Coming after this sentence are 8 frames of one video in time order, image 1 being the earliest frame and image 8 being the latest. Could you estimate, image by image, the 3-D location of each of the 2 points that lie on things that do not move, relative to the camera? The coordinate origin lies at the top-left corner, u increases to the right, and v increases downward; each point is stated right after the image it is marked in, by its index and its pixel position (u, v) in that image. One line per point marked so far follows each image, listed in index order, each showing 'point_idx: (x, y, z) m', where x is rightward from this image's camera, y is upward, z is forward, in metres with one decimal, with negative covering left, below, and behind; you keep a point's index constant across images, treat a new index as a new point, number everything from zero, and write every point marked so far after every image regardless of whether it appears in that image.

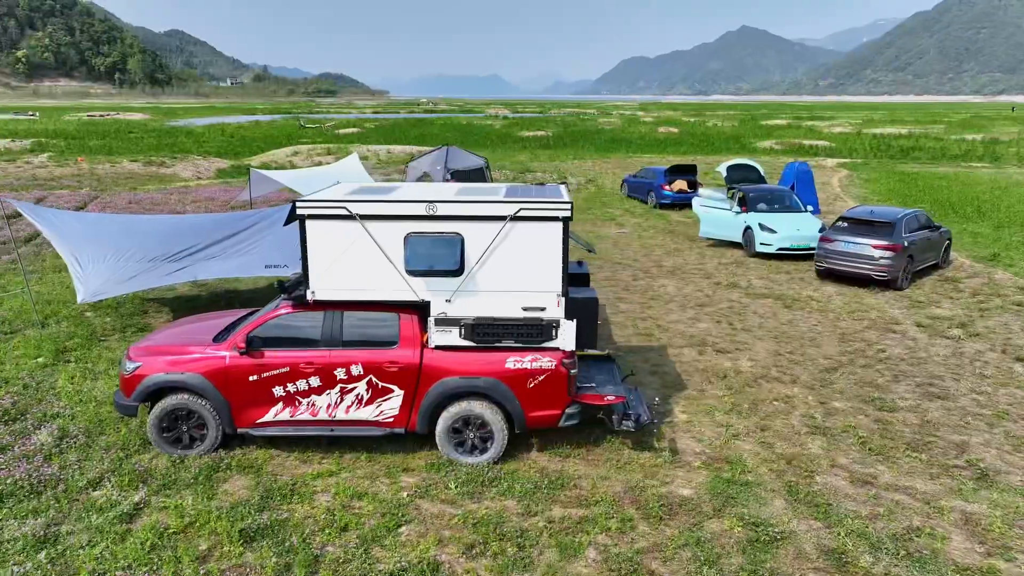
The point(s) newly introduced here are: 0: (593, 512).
0: (+0.7, -2.2, +7.0) m
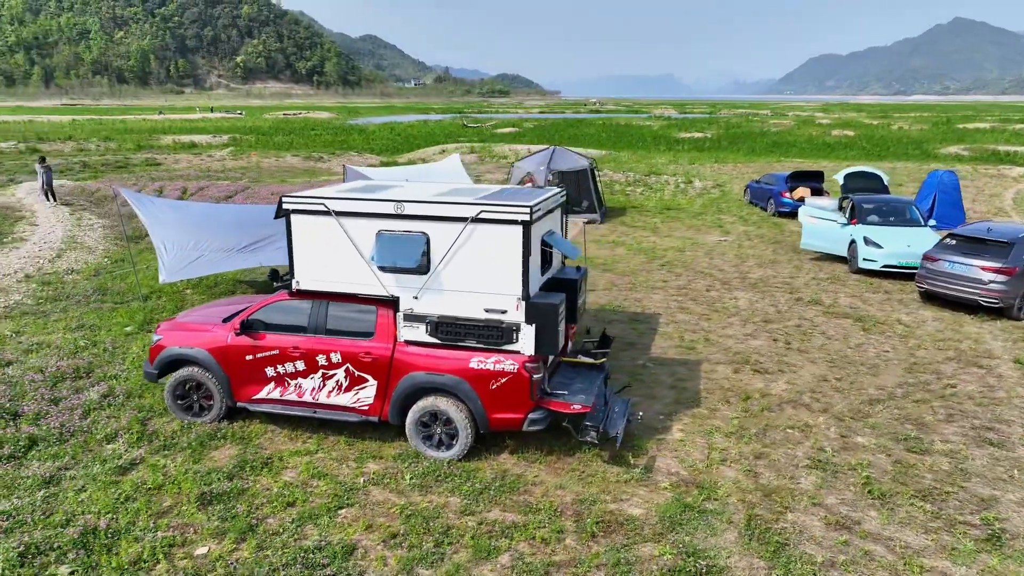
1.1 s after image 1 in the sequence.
0: (+0.1, -2.3, +7.0) m
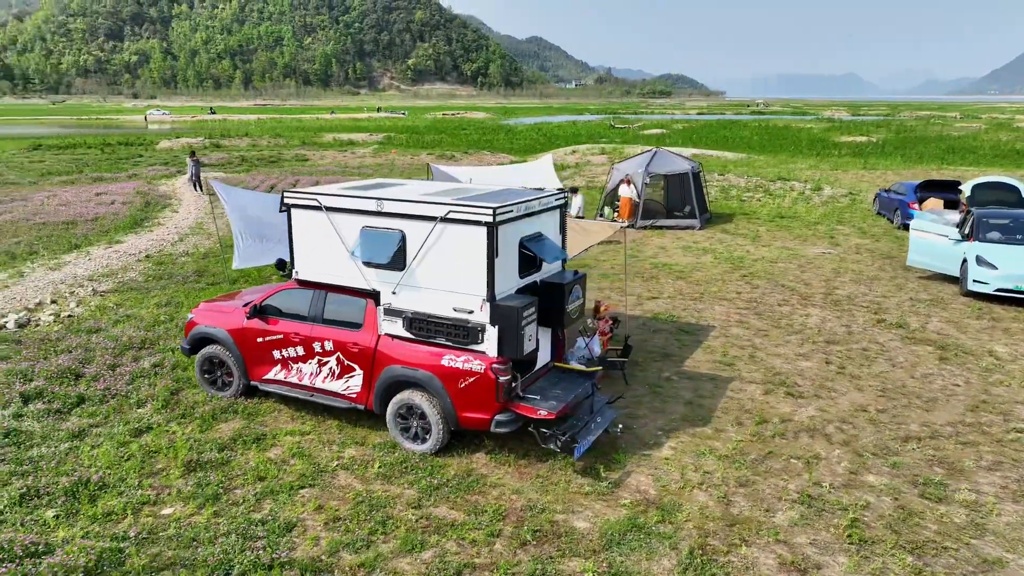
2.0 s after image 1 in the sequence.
0: (-0.5, -2.3, +7.0) m
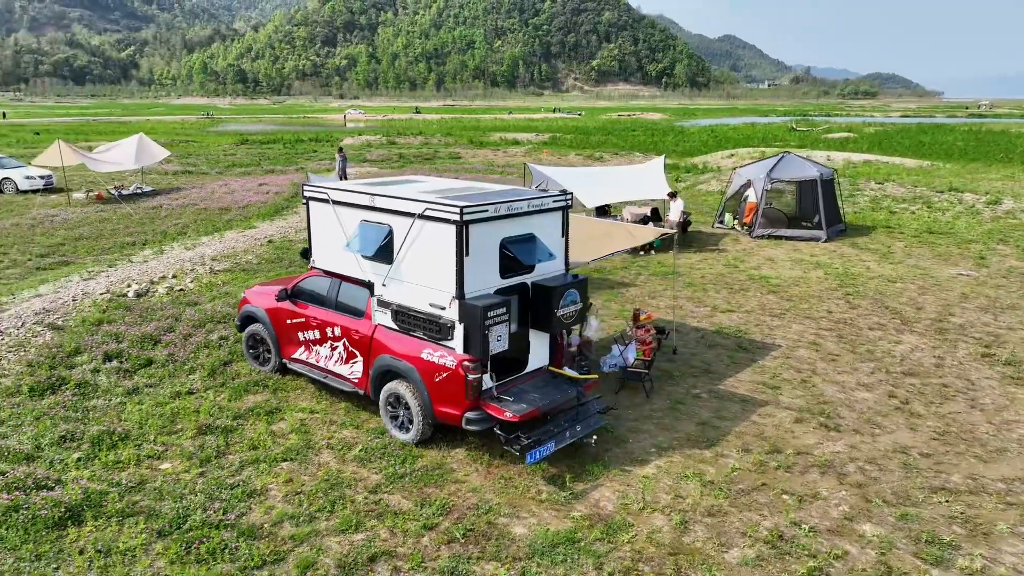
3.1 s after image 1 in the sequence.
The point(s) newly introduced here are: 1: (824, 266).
0: (-1.0, -2.2, +7.2) m
1: (+7.9, +0.6, +18.0) m
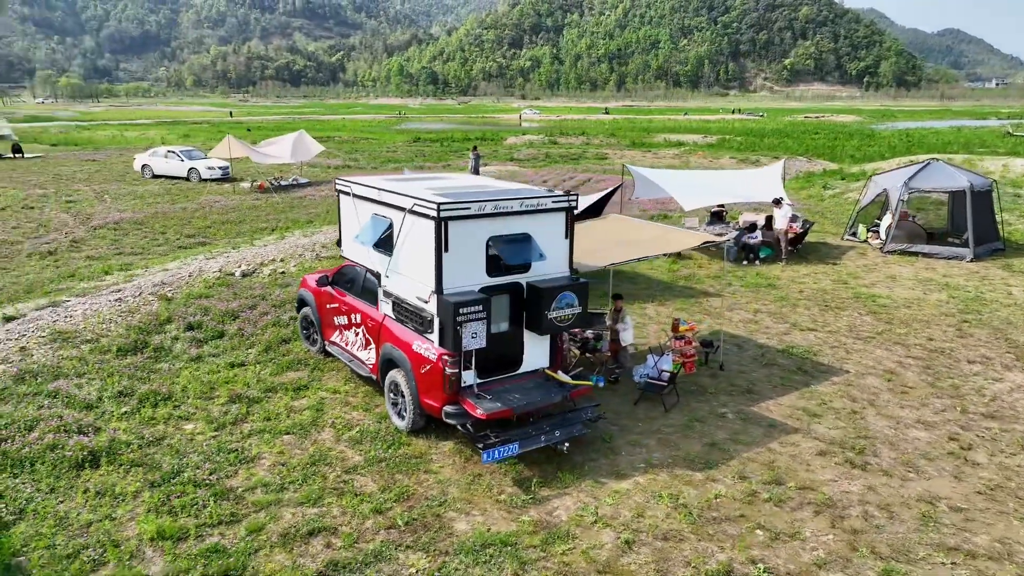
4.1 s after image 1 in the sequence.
0: (-1.5, -2.1, +7.4) m
1: (+9.9, 0.0, +15.9) m
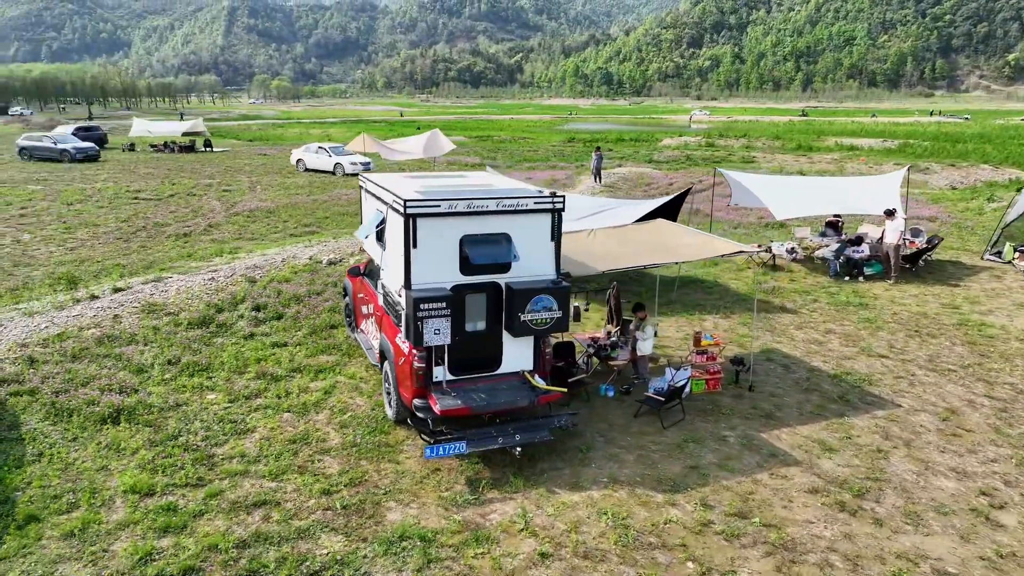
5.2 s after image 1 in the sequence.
0: (-2.0, -2.0, +7.8) m
1: (+11.1, -0.6, +13.5) m
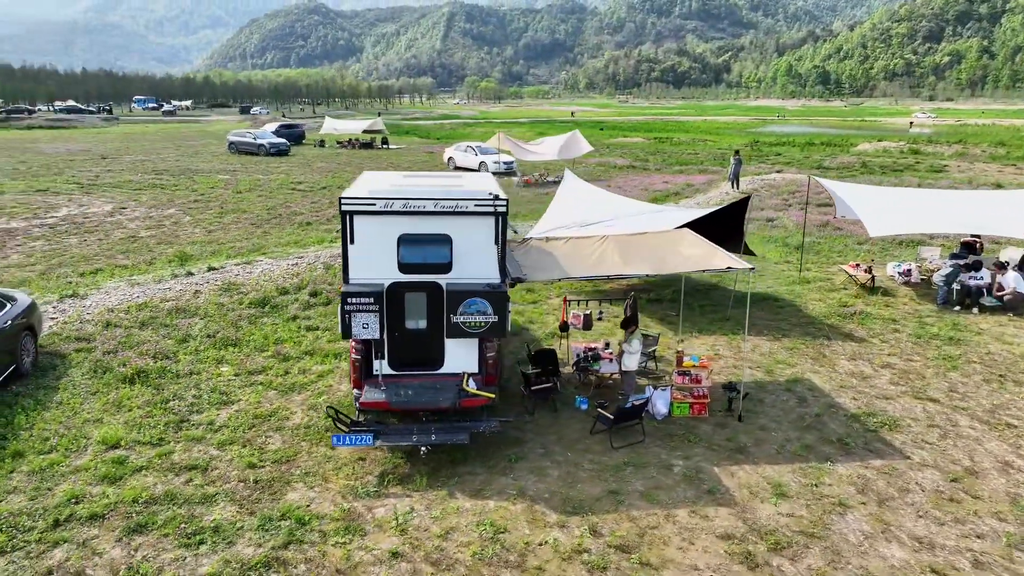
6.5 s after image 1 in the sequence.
0: (-2.9, -1.9, +8.4) m
1: (+11.3, -1.5, +10.5) m
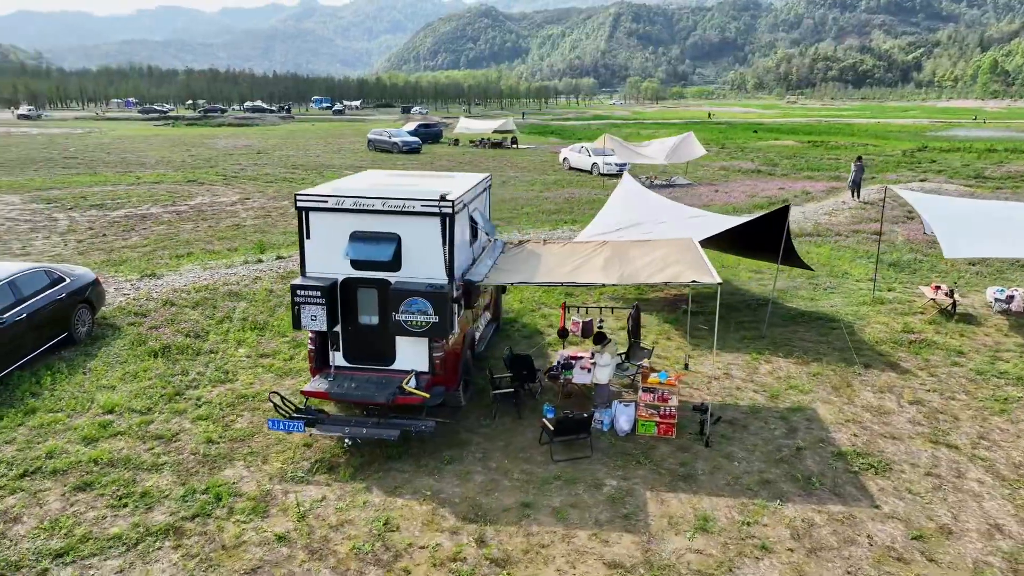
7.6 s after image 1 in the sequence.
0: (-3.5, -1.8, +9.0) m
1: (+10.8, -2.1, +8.1) m
